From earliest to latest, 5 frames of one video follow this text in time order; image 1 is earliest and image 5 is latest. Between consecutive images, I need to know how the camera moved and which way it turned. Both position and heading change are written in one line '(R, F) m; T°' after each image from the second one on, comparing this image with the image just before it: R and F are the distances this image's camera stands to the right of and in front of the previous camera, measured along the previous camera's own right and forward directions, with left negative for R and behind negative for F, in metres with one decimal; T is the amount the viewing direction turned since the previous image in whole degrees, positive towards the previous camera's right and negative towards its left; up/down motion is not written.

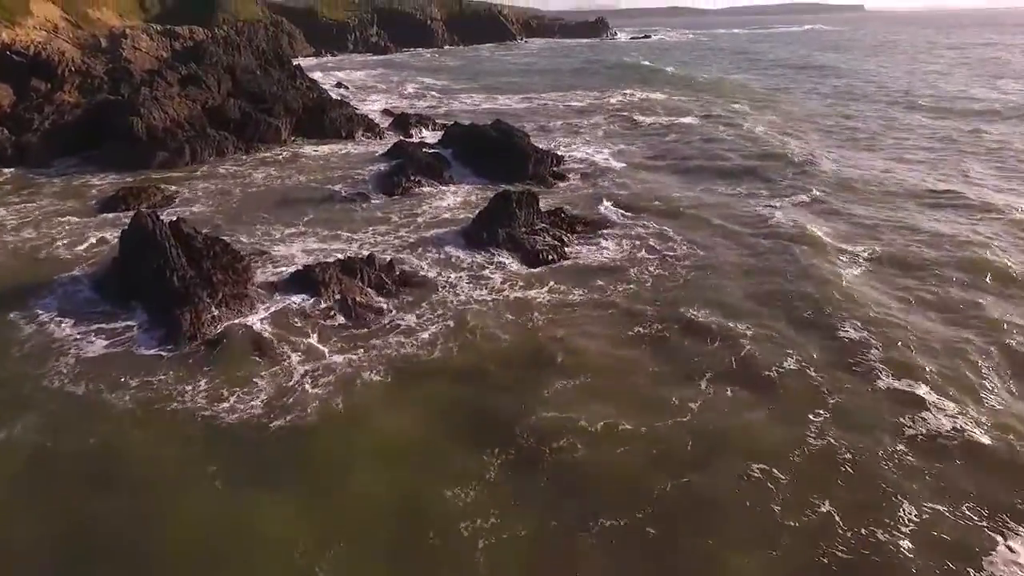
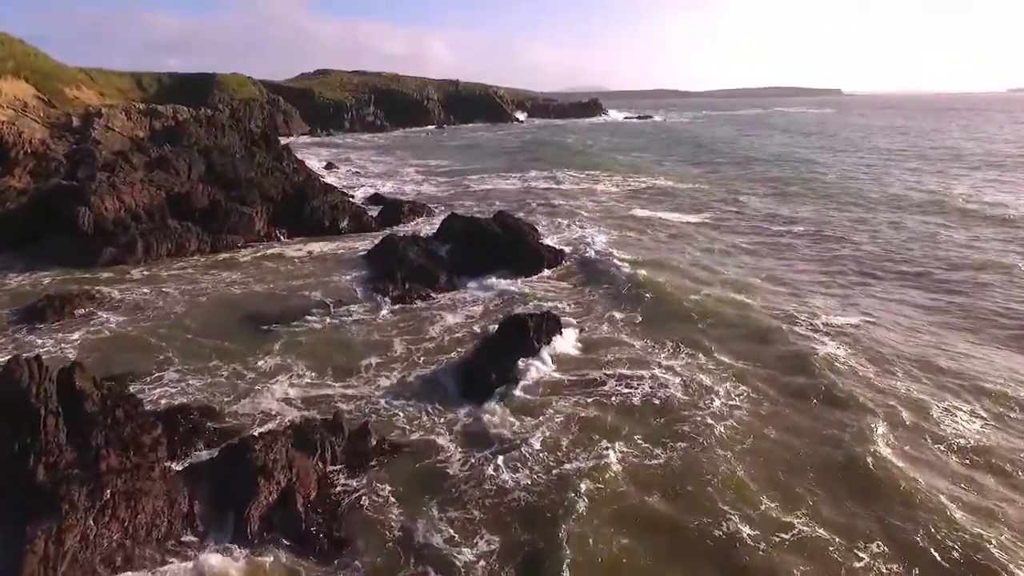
(-0.5, +4.3) m; +1°
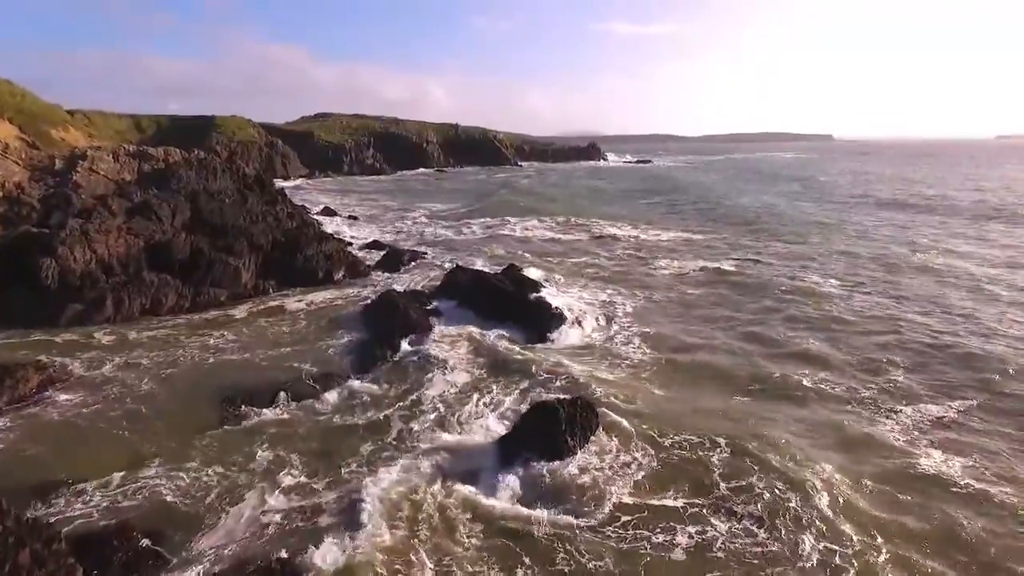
(-0.6, +2.6) m; 0°
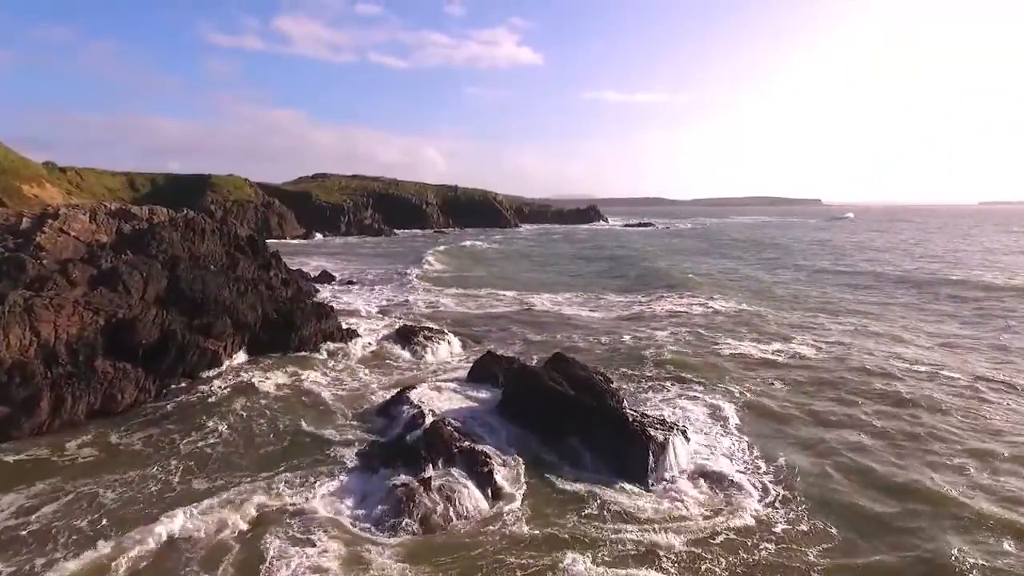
(-1.8, +4.9) m; +1°
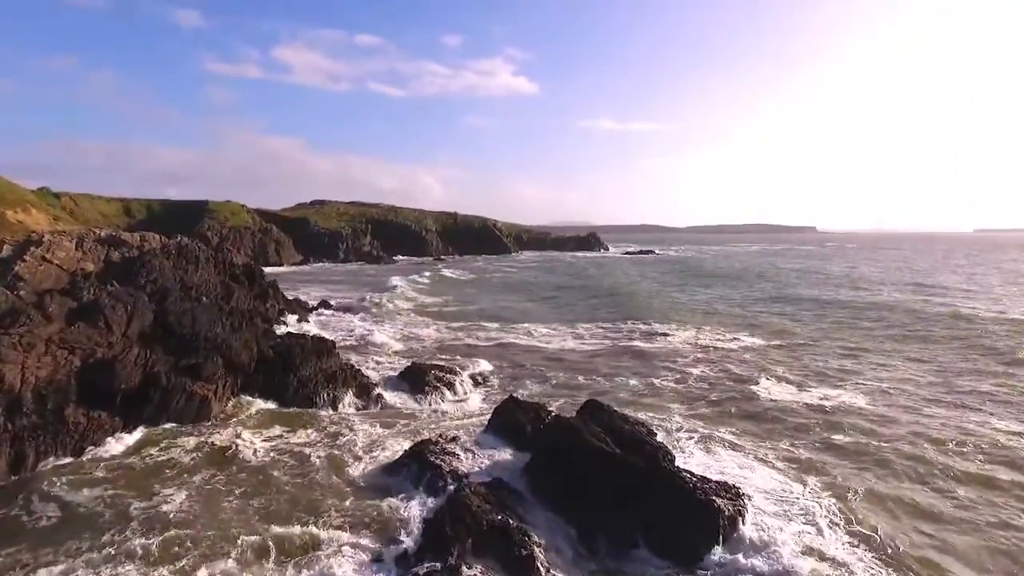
(-0.9, +2.3) m; 0°
